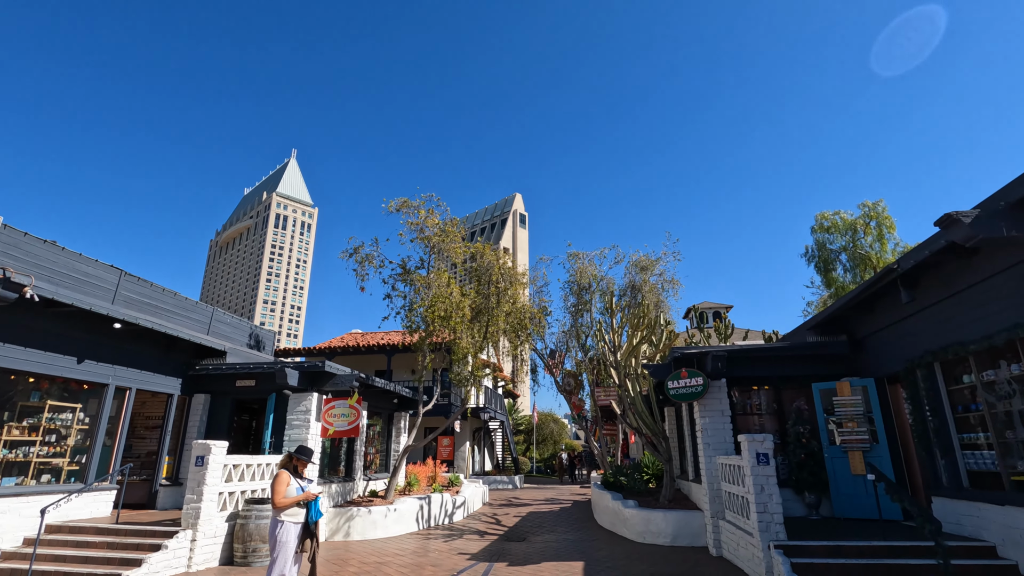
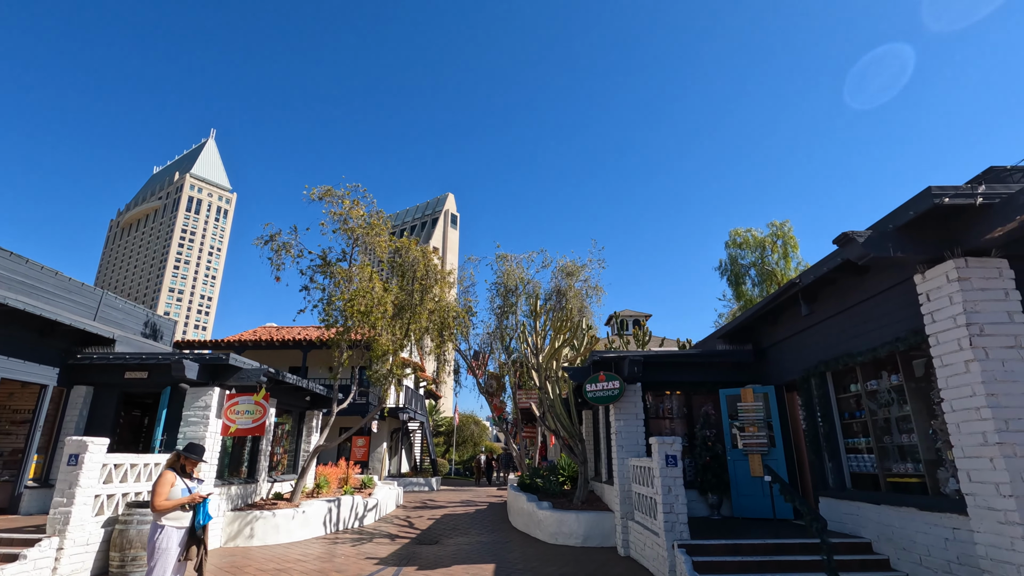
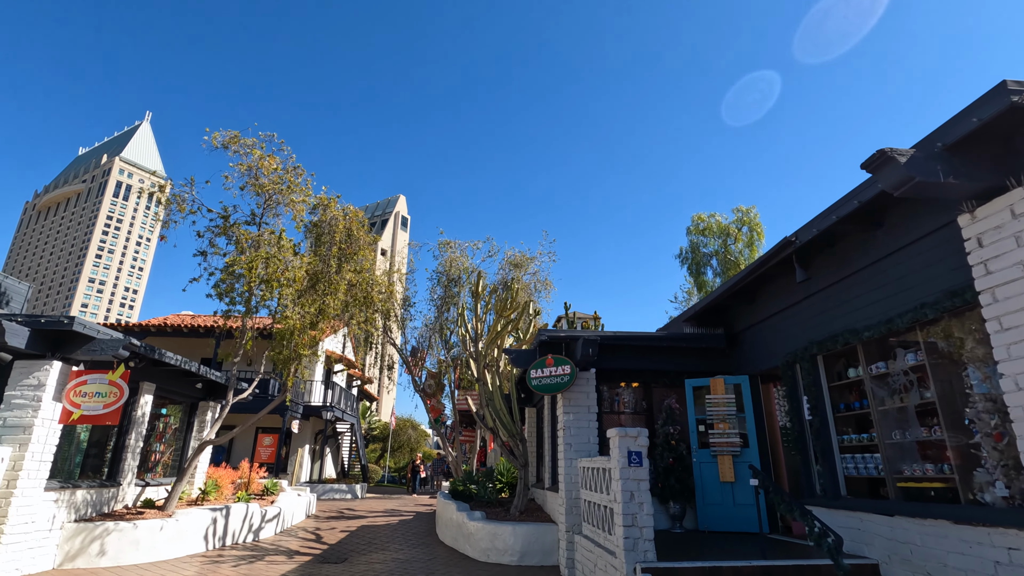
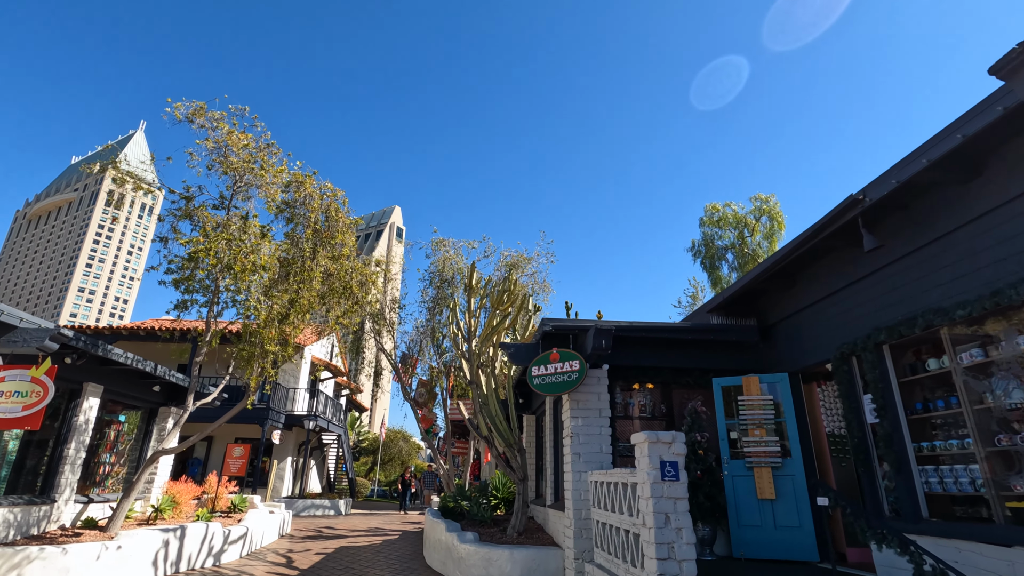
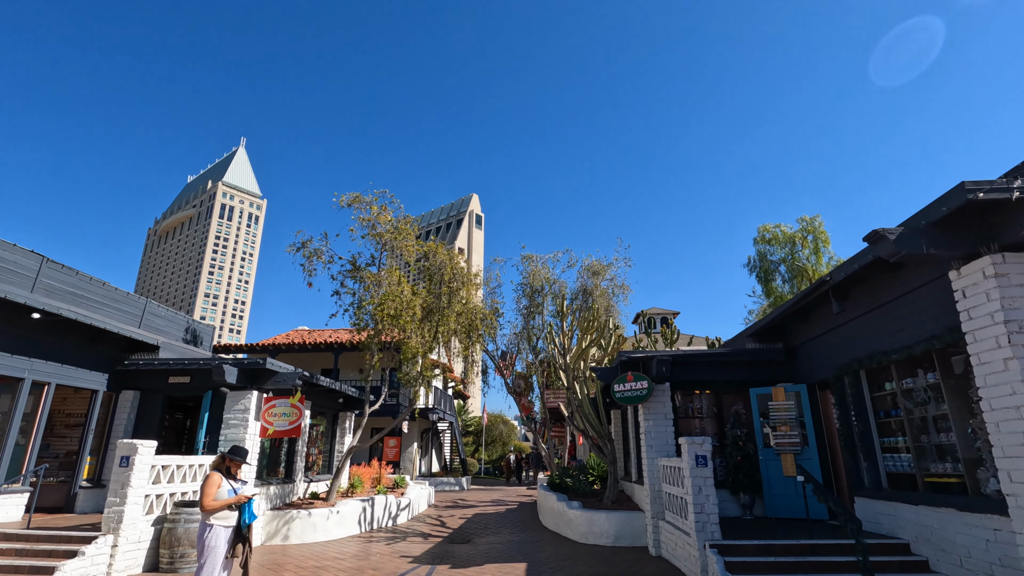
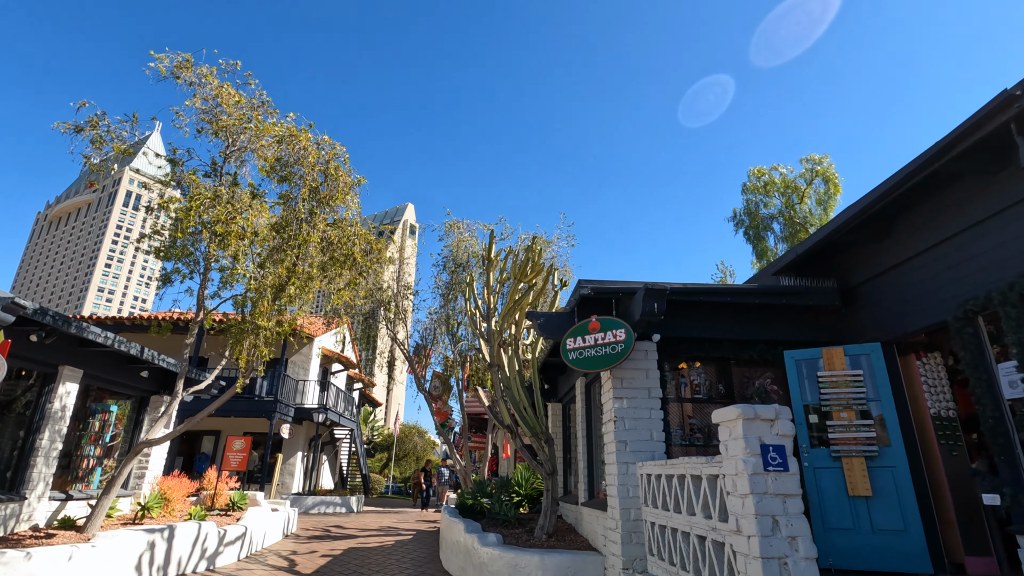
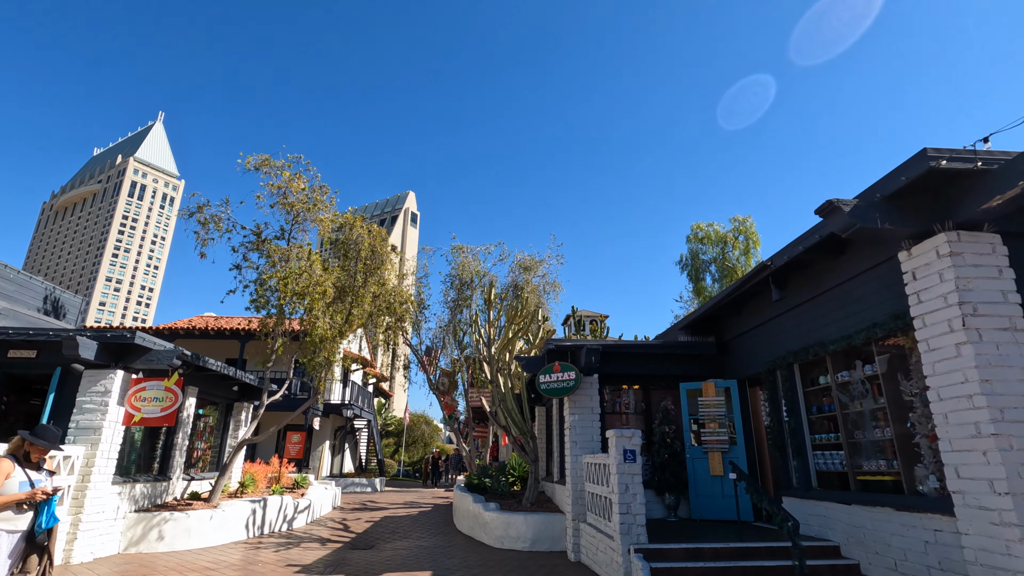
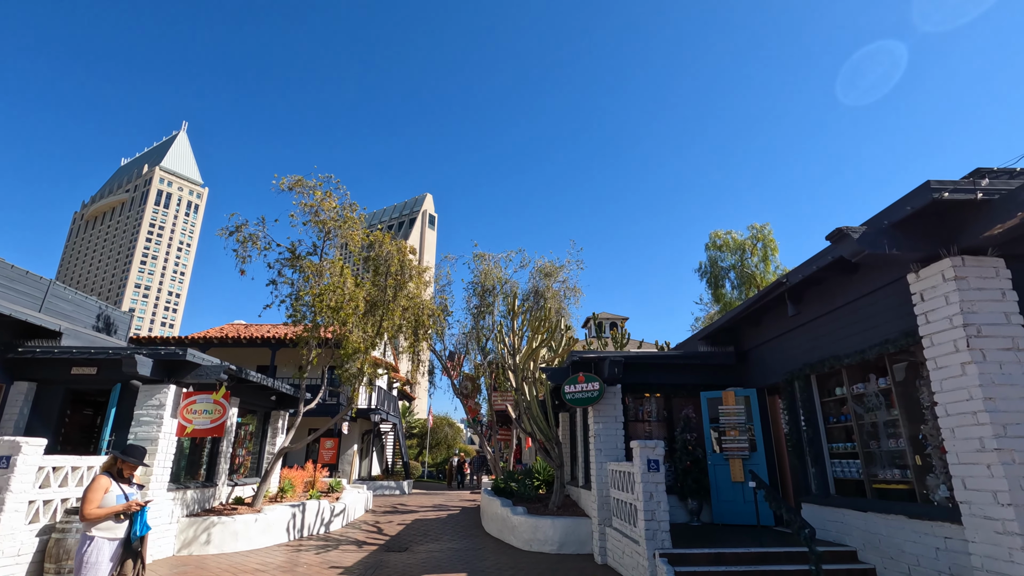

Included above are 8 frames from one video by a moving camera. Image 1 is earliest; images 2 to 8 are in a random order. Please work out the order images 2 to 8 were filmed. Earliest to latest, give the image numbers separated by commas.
5, 2, 8, 7, 3, 4, 6
